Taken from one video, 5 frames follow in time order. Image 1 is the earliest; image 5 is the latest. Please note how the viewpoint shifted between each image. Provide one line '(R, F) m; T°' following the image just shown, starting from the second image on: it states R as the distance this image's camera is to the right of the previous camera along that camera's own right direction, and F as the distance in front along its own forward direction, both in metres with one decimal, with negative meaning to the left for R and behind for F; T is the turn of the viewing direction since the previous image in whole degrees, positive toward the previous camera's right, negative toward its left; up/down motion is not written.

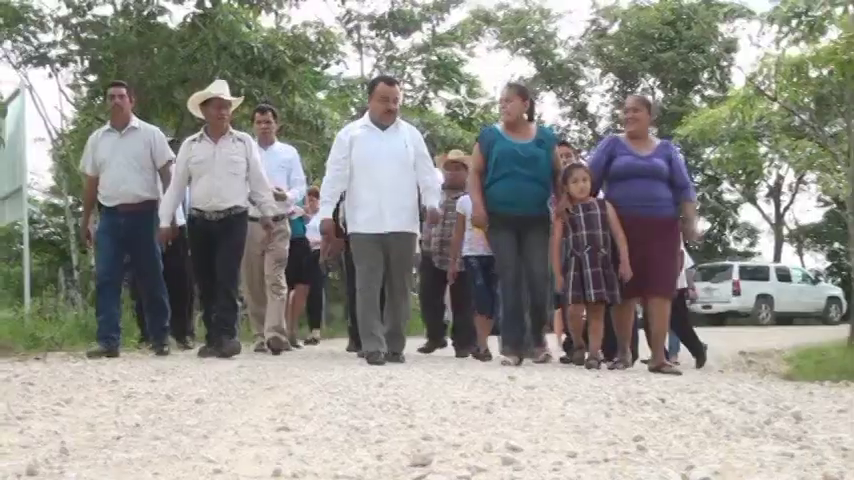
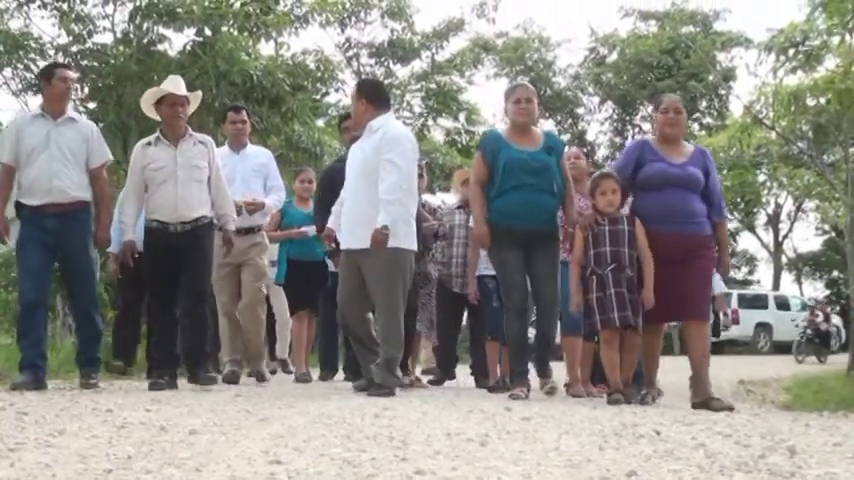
(0.0, 0.0) m; 0°
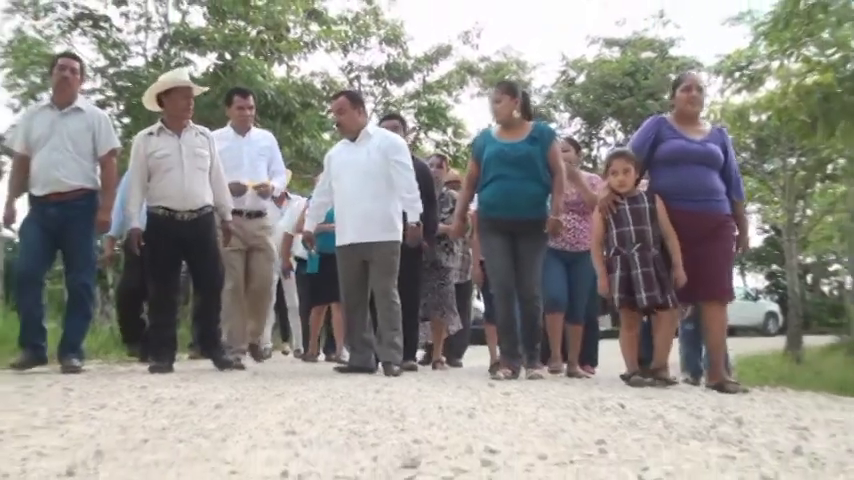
(+0.1, -0.8) m; 0°
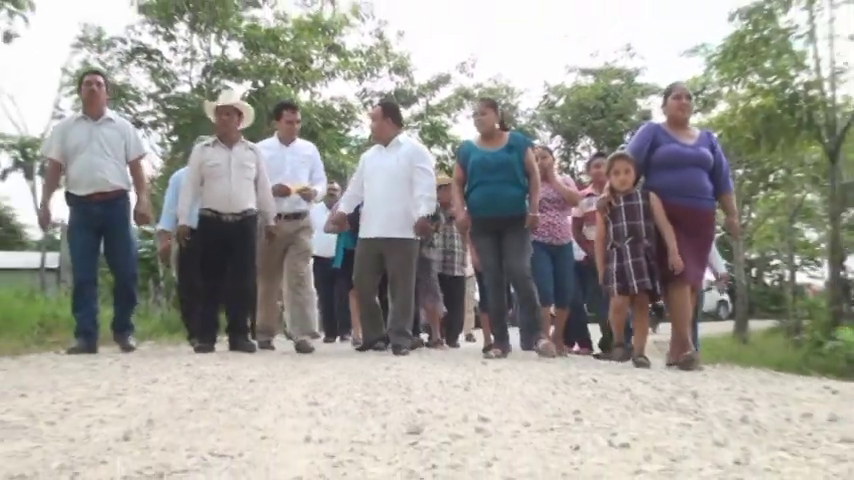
(+0.1, -1.0) m; -1°
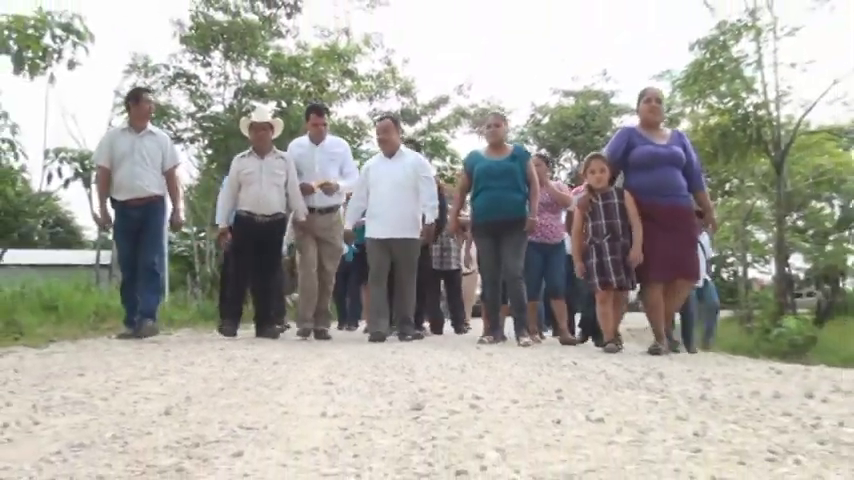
(+0.1, -1.0) m; -1°
